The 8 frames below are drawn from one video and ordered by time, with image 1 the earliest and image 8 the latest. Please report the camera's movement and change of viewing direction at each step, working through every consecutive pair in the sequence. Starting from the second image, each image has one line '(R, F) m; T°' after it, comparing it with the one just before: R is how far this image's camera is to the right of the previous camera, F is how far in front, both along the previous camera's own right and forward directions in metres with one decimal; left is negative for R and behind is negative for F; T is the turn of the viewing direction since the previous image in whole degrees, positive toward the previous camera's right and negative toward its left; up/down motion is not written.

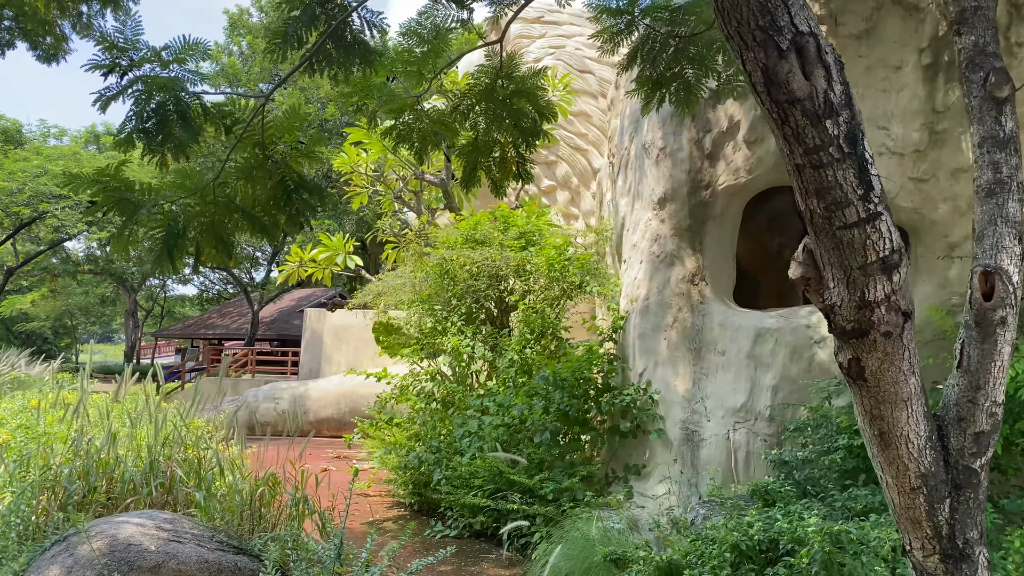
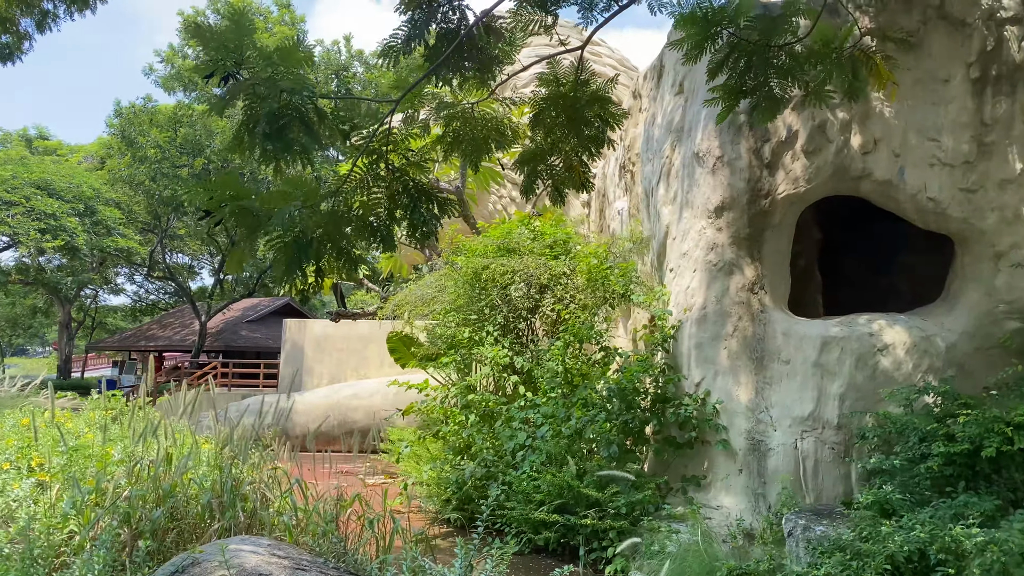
(-0.7, +0.1) m; +5°
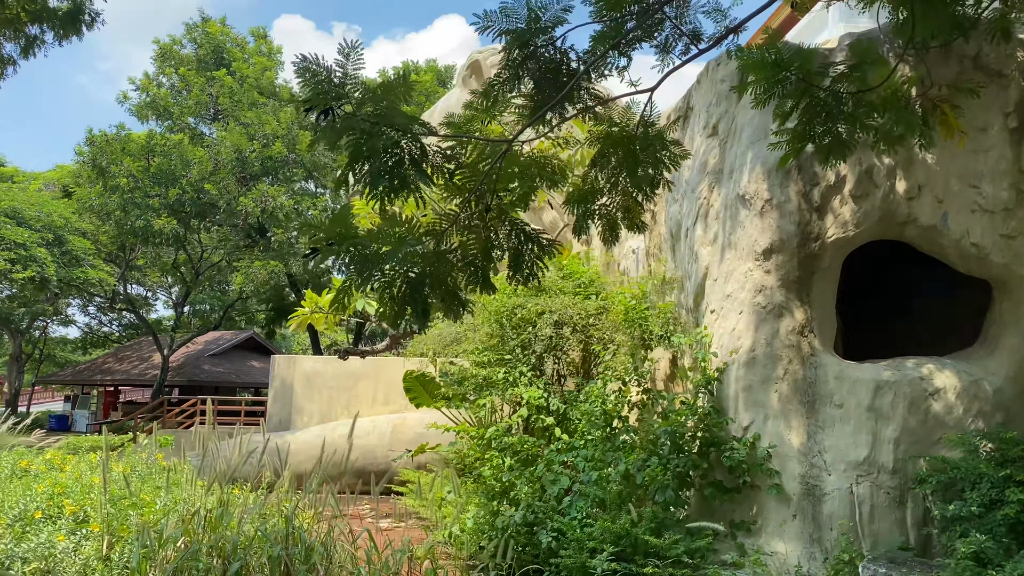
(-0.5, +0.1) m; +3°
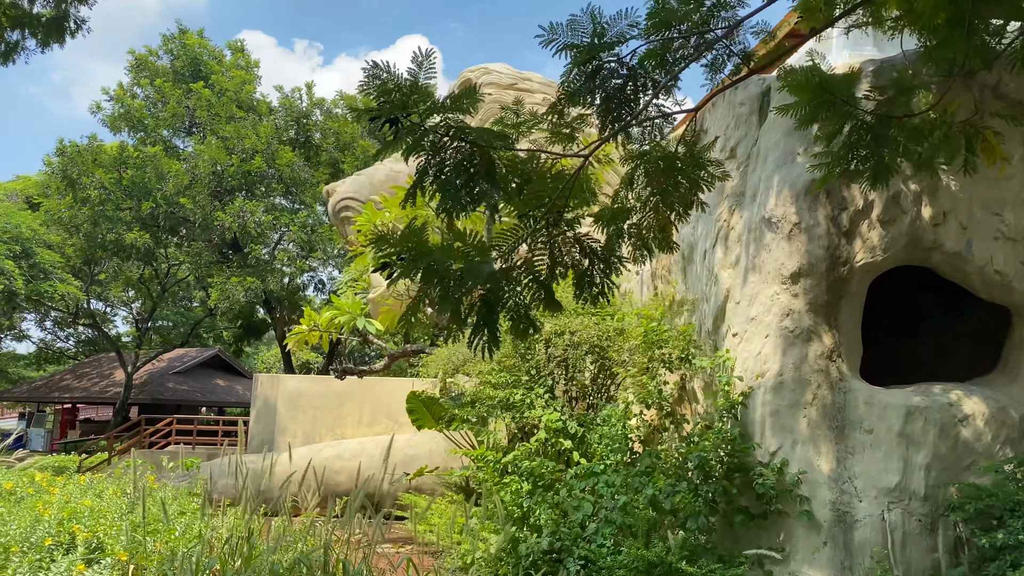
(-0.4, +0.1) m; +3°
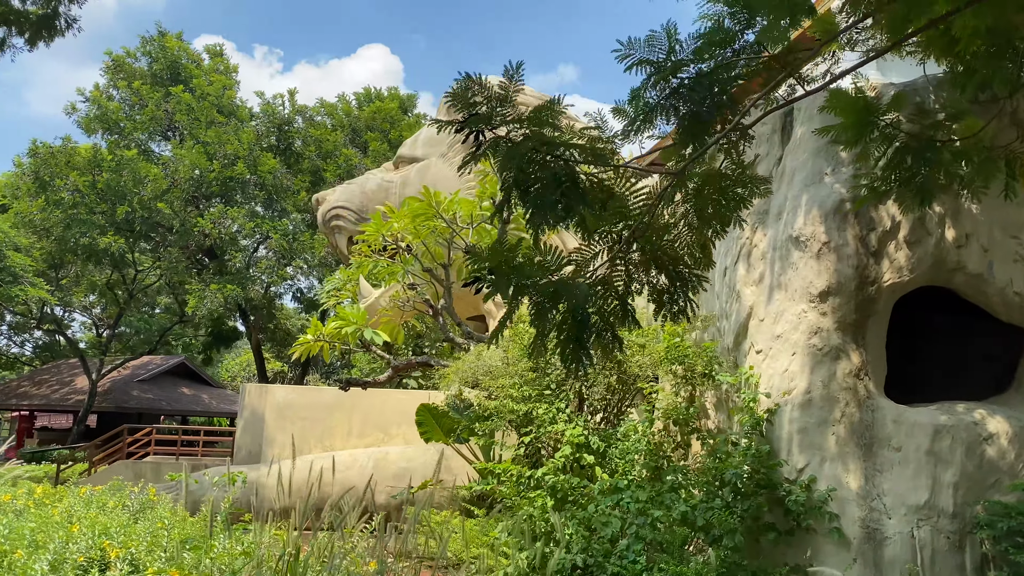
(-0.4, 0.0) m; +3°
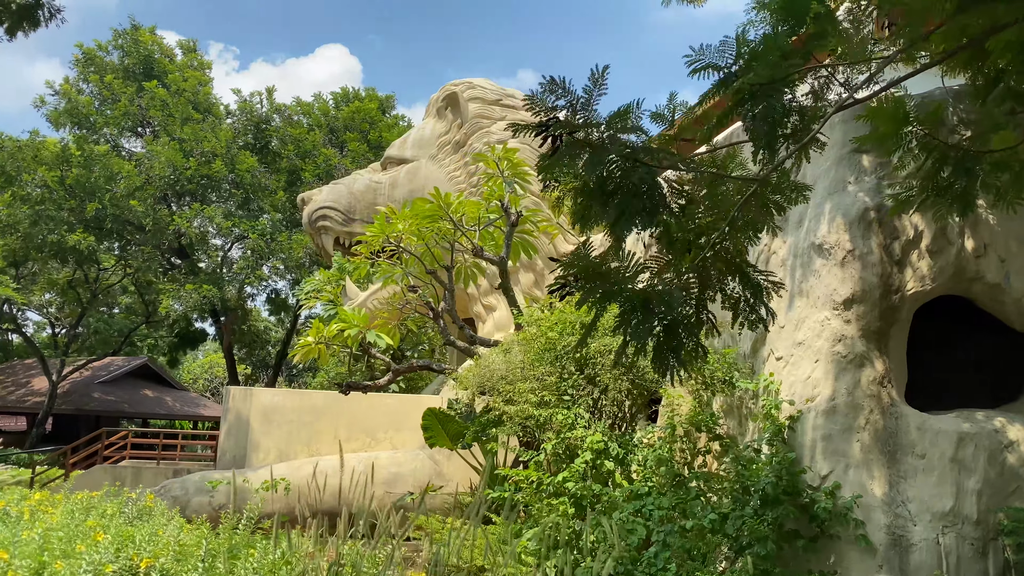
(-0.4, +0.1) m; +3°
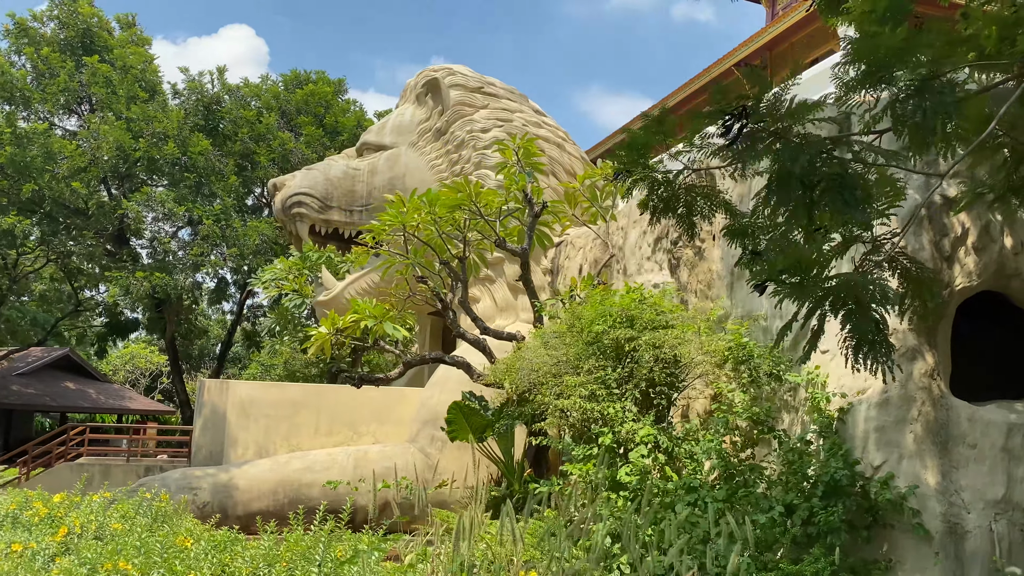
(-0.8, +0.1) m; +6°
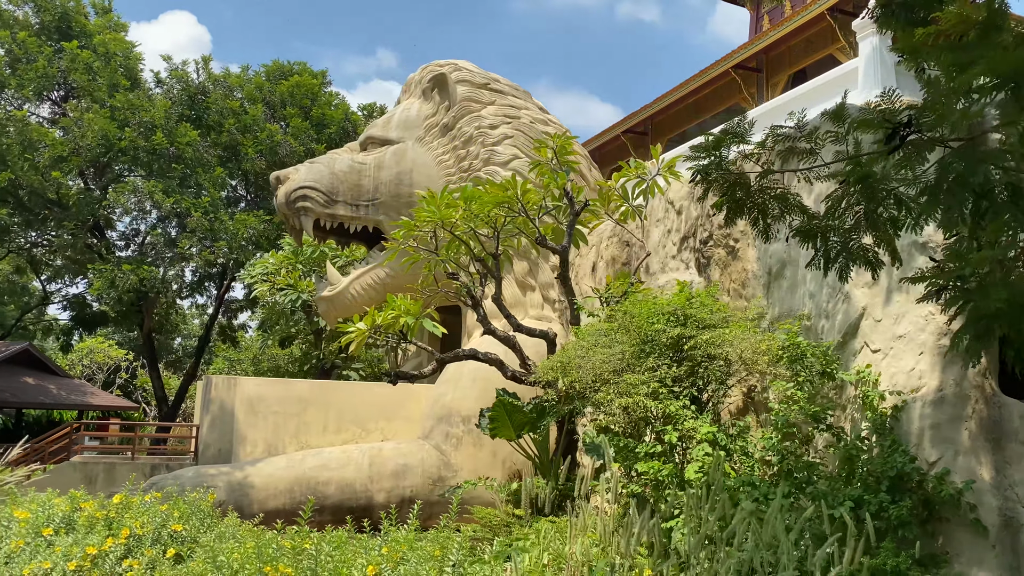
(-0.7, 0.0) m; +3°
